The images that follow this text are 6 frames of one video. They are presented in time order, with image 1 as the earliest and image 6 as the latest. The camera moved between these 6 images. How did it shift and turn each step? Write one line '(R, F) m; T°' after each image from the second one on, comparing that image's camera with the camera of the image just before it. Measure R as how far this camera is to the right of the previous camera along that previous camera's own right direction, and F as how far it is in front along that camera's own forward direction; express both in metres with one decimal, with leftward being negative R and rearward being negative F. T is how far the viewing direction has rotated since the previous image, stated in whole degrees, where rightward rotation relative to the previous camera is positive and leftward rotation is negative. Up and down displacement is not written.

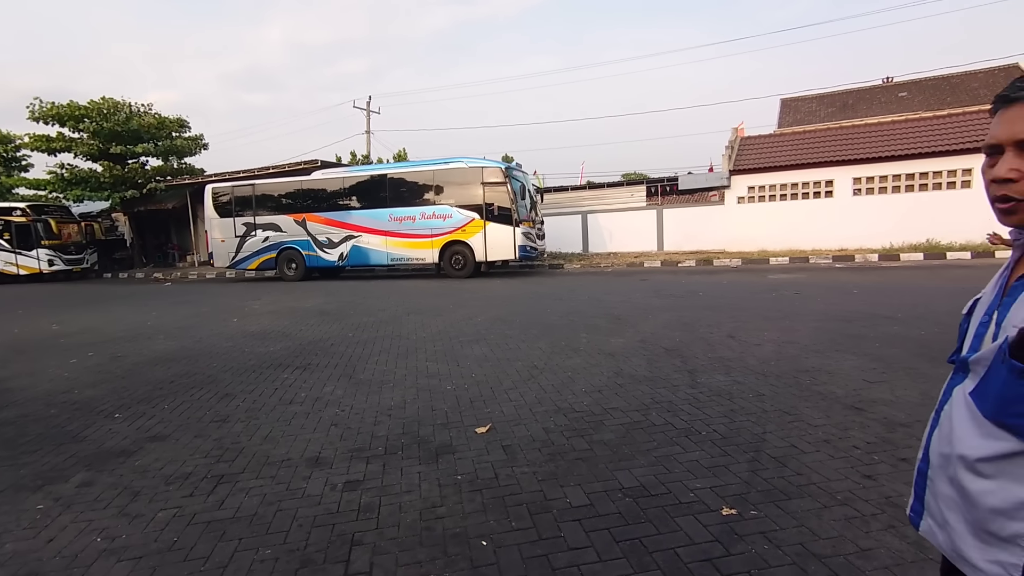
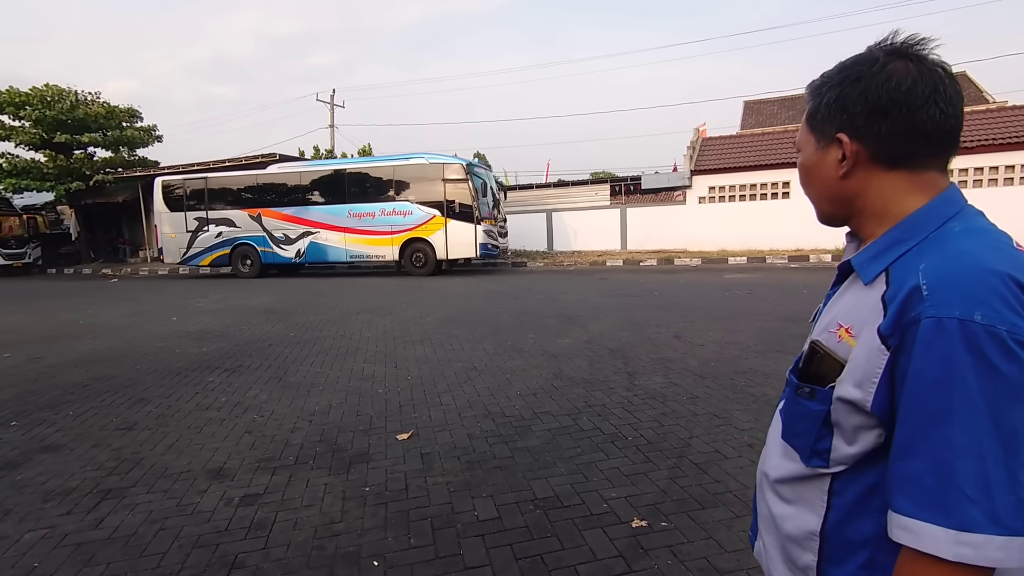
(+0.4, +0.2) m; +3°
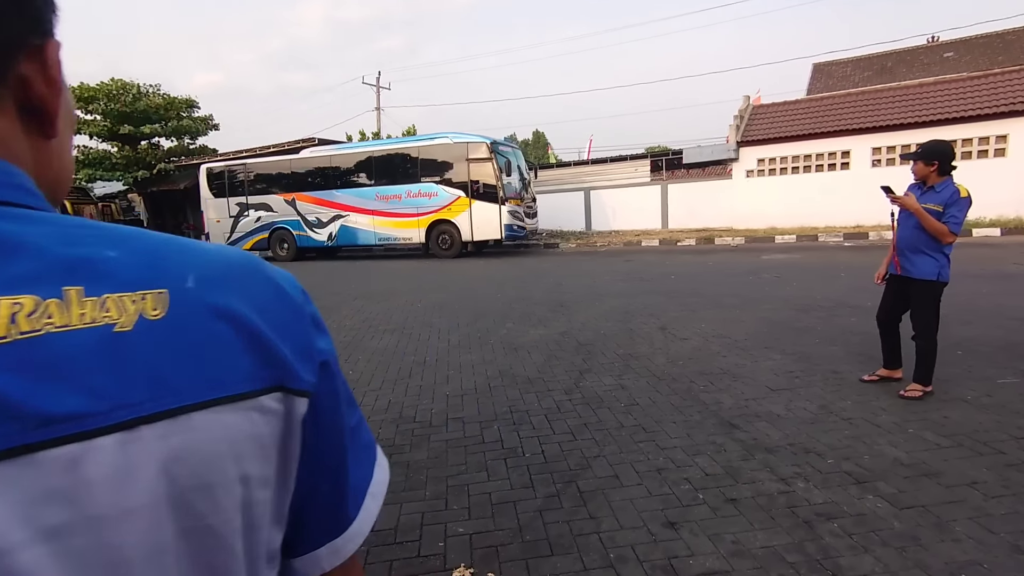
(+1.1, +0.5) m; -7°
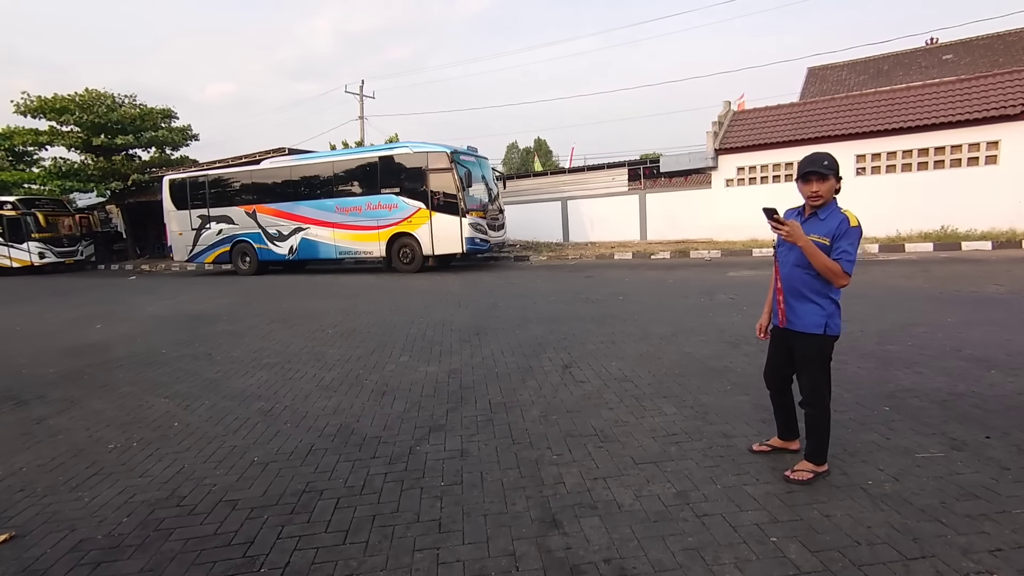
(+1.3, +0.8) m; -1°
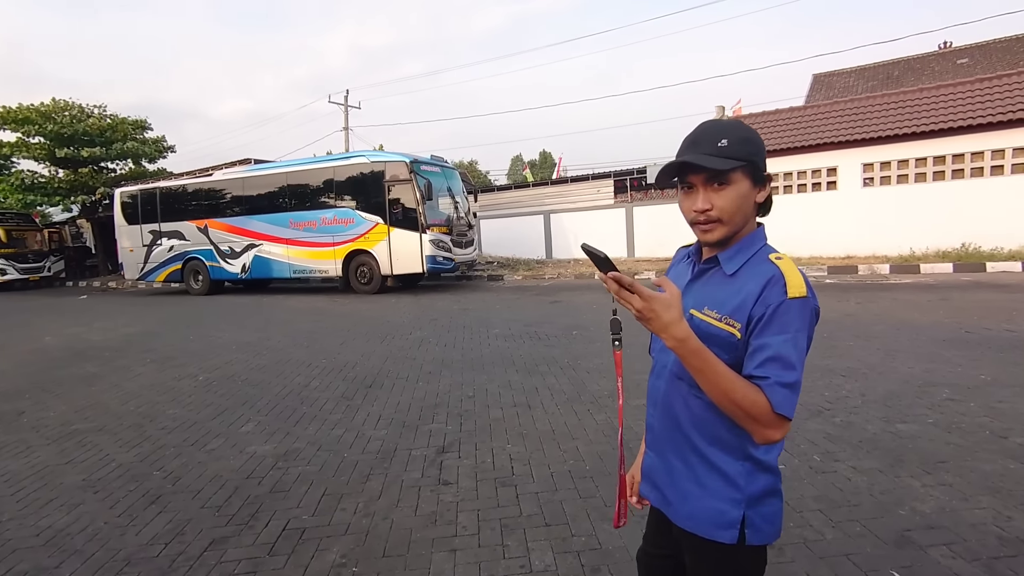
(+1.2, +1.6) m; -1°
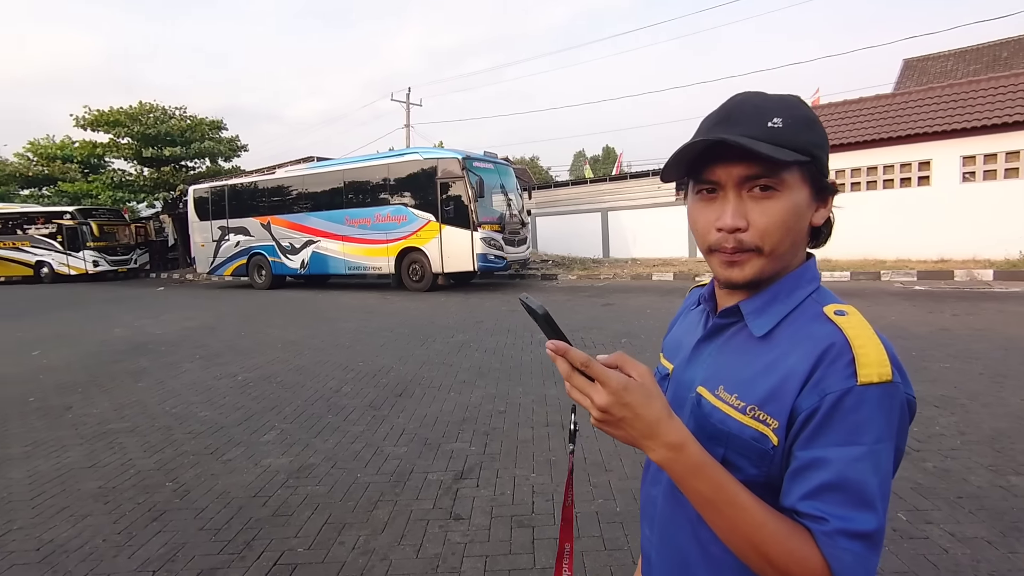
(+0.2, +0.4) m; -6°
